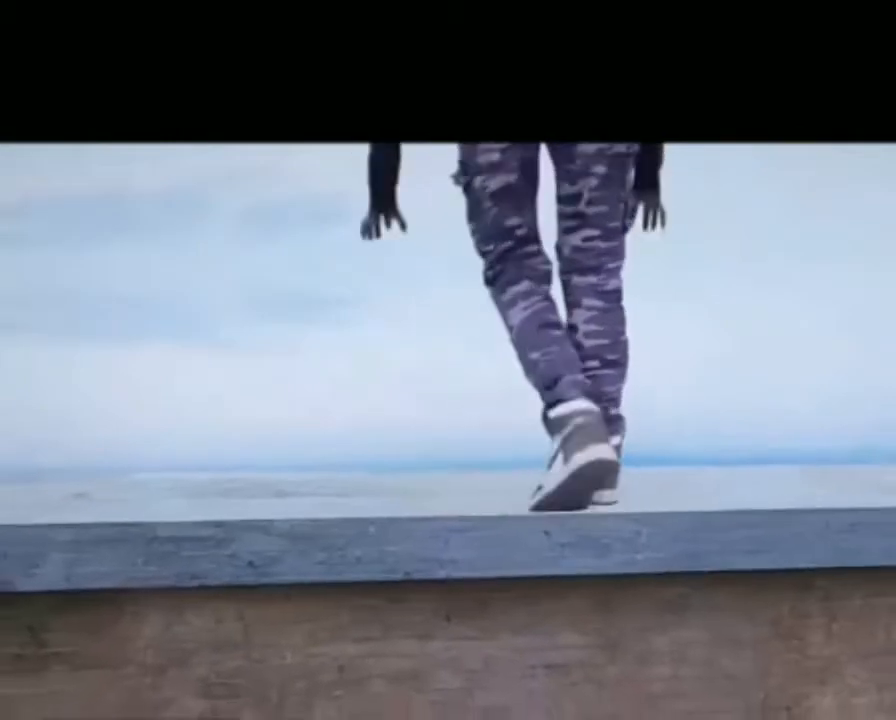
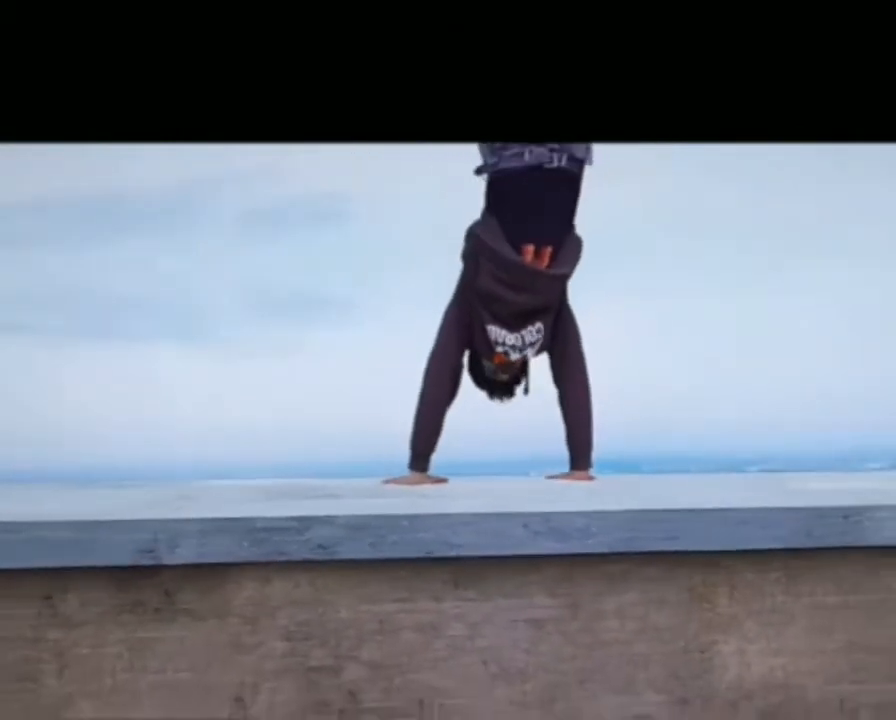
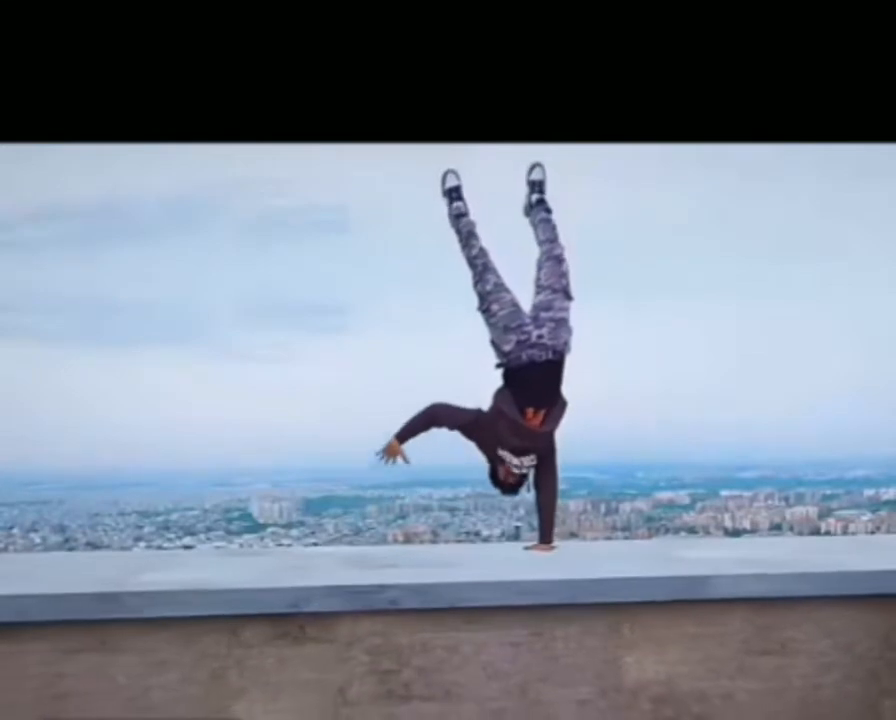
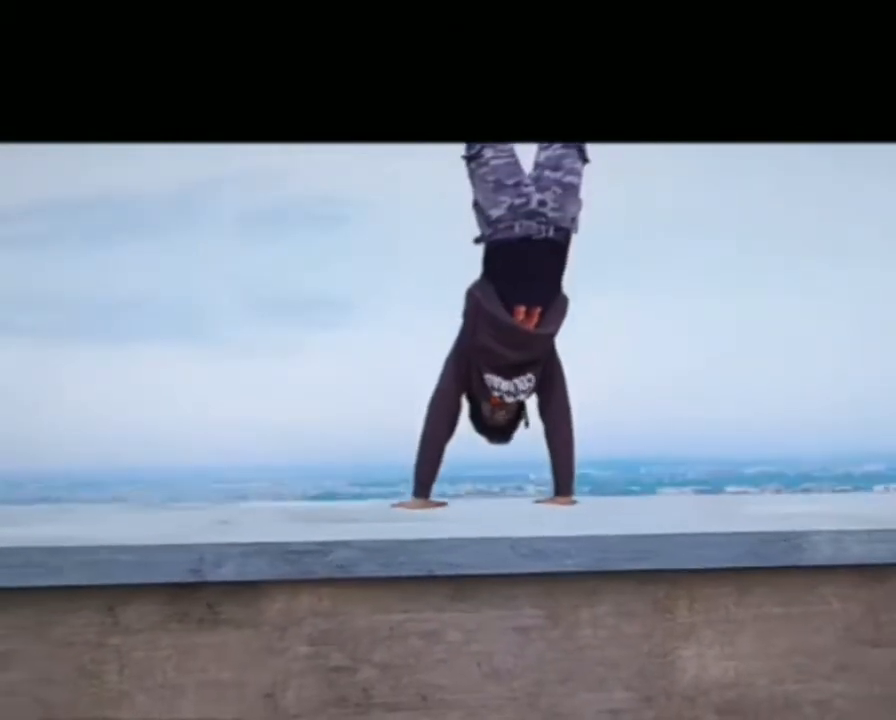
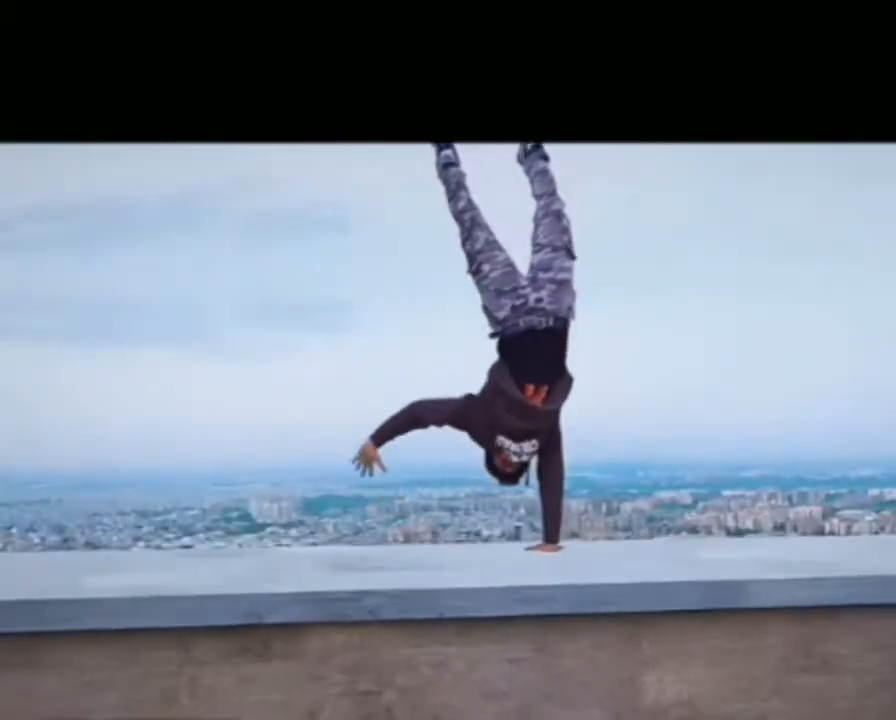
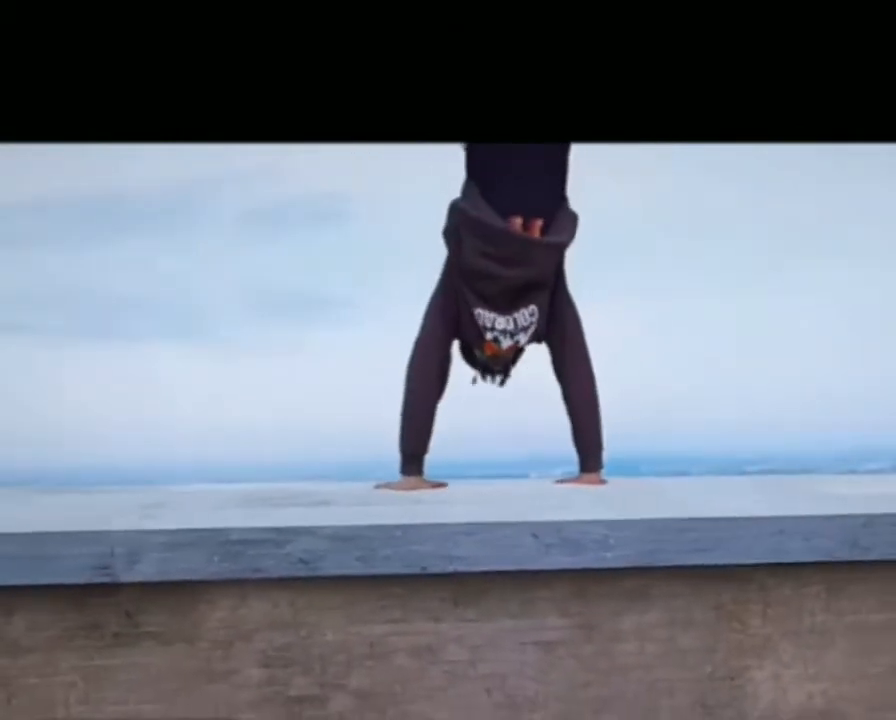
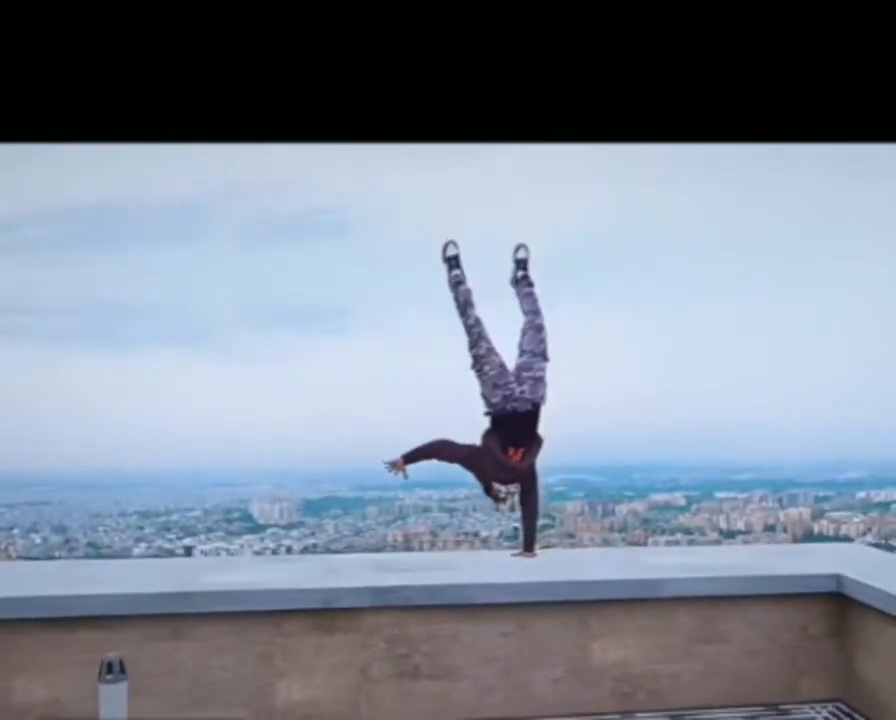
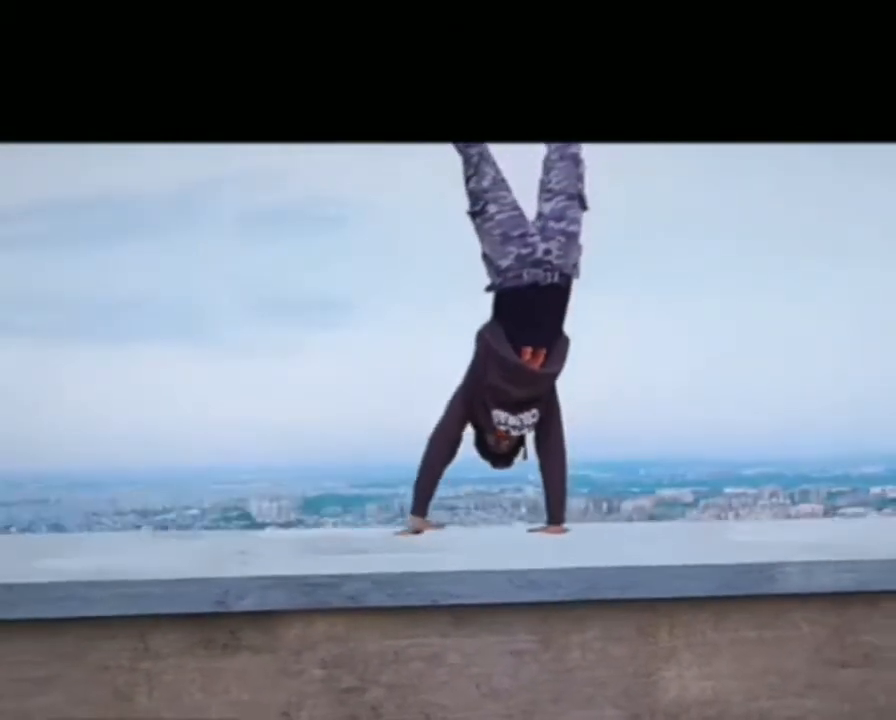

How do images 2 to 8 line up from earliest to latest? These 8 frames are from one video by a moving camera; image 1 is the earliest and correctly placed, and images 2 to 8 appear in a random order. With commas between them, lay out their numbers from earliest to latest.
6, 2, 4, 8, 5, 3, 7
